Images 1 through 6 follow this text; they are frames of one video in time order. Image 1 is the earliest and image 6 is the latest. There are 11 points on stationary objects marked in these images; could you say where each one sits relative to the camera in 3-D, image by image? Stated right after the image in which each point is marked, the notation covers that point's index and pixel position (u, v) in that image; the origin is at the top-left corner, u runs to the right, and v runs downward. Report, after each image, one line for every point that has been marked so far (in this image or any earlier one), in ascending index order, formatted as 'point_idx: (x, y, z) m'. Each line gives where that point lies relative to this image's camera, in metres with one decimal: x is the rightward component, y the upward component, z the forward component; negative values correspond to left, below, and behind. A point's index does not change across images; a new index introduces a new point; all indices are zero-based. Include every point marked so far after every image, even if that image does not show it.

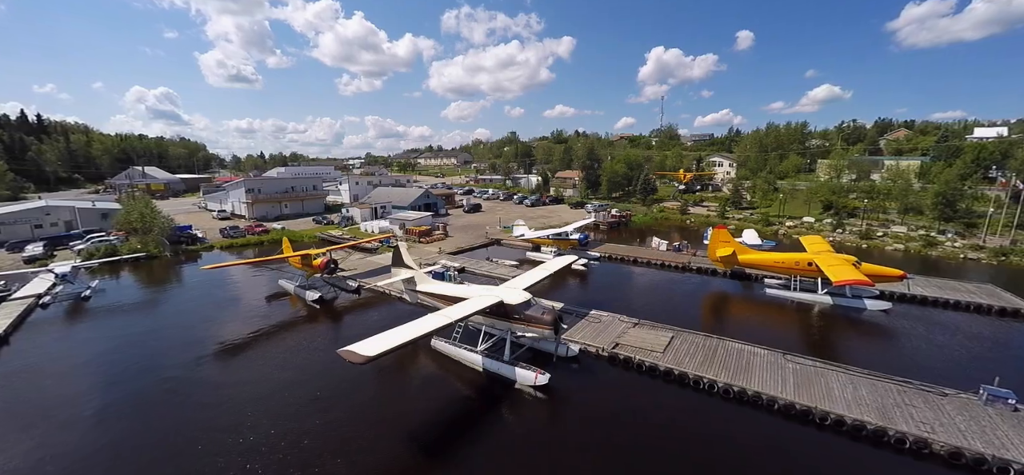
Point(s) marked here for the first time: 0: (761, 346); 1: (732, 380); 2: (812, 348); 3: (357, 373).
0: (+7.8, -3.4, +11.6) m
1: (+5.7, -3.8, +10.1) m
2: (+11.9, -4.4, +15.1) m
3: (-6.2, -5.2, +14.3) m
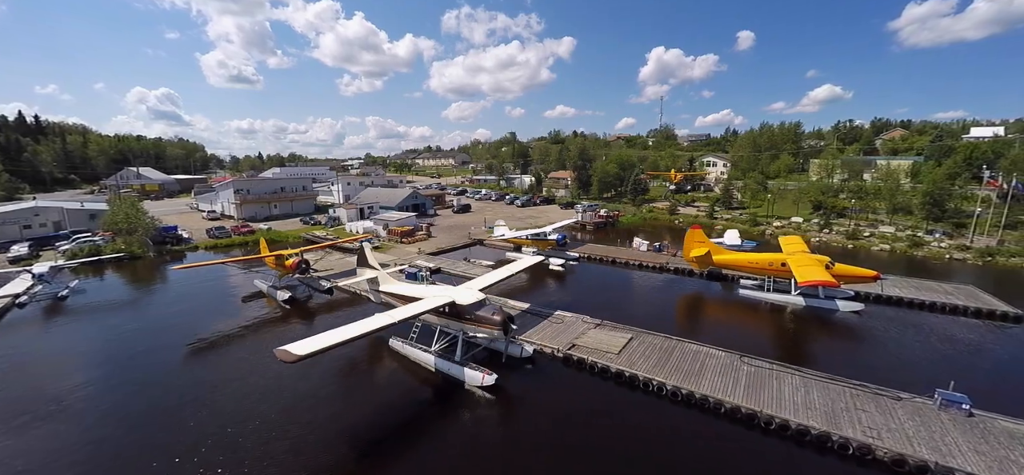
0: (+6.3, -3.4, +11.3) m
1: (+4.3, -3.8, +9.8) m
2: (+10.5, -4.4, +14.8) m
3: (-7.6, -5.2, +14.0) m
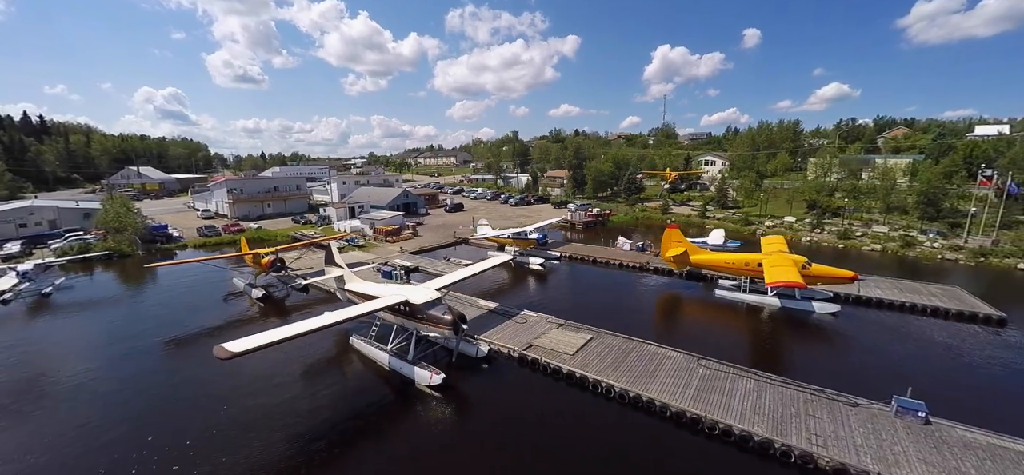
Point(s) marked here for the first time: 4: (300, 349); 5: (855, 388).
0: (+4.9, -3.3, +11.0) m
1: (+2.9, -3.8, +9.5) m
2: (+9.1, -4.4, +14.5) m
3: (-9.0, -5.2, +13.8) m
4: (-9.4, -4.7, +16.0) m
5: (+10.7, -4.8, +11.9) m
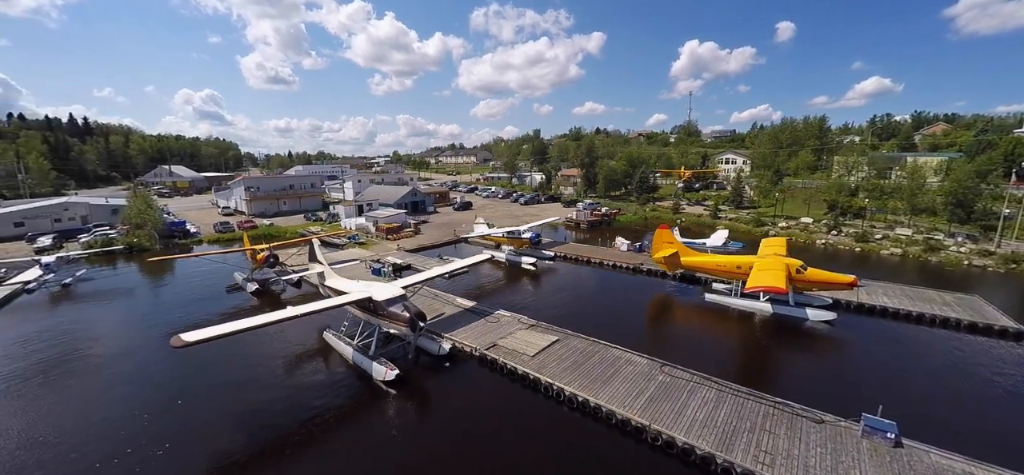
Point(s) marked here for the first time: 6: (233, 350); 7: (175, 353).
0: (+3.7, -3.4, +10.6) m
1: (+1.6, -3.8, +9.2) m
2: (+8.1, -4.5, +13.8) m
3: (-10.0, -5.0, +14.1) m
4: (-10.3, -4.6, +16.3) m
5: (+9.6, -4.9, +11.2) m
6: (-12.2, -4.8, +15.7) m
7: (-15.0, -5.0, +16.1) m
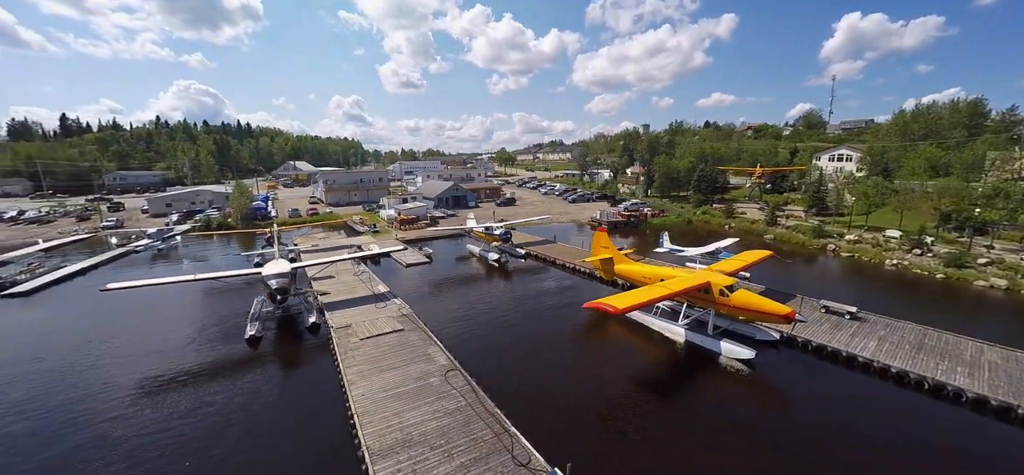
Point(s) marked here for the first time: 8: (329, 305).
0: (-1.7, -3.3, +10.1) m
1: (-4.1, -3.6, +9.3) m
2: (+3.3, -4.7, +12.1) m
3: (-14.2, -4.2, +17.0) m
4: (-13.9, -3.7, +19.2) m
5: (+4.0, -5.2, +9.2) m
6: (-15.9, -3.8, +19.0) m
7: (-18.5, -3.8, +20.2) m
8: (-7.6, -2.8, +15.3) m
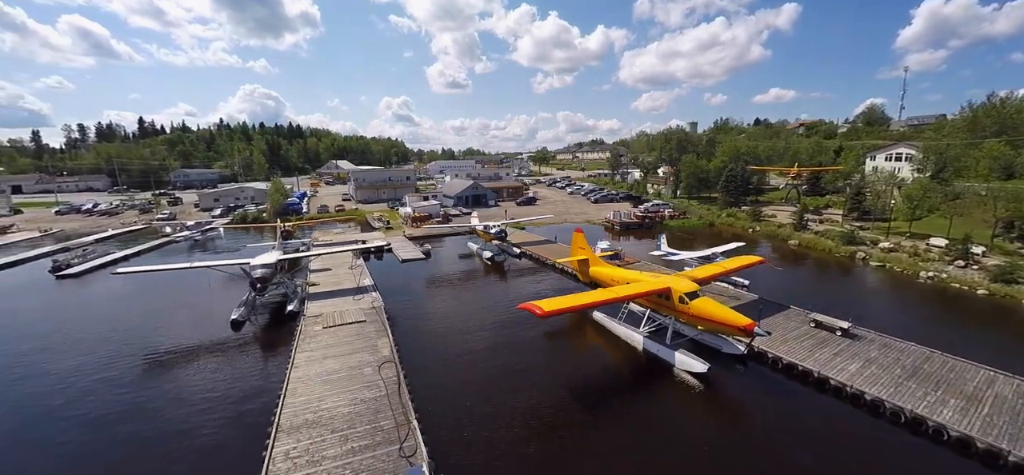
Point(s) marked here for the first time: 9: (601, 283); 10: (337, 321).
0: (-3.4, -3.2, +10.4) m
1: (-5.9, -3.4, +9.9) m
2: (+1.8, -4.7, +12.0) m
3: (-15.1, -3.8, +18.6) m
4: (-14.6, -3.3, +20.7) m
5: (+2.2, -5.2, +9.0) m
6: (-16.6, -3.4, +20.8) m
7: (-19.0, -3.3, +22.1) m
8: (-8.7, -2.6, +16.2) m
9: (+3.8, -1.8, +14.8) m
10: (-5.9, -3.0, +12.3) m
